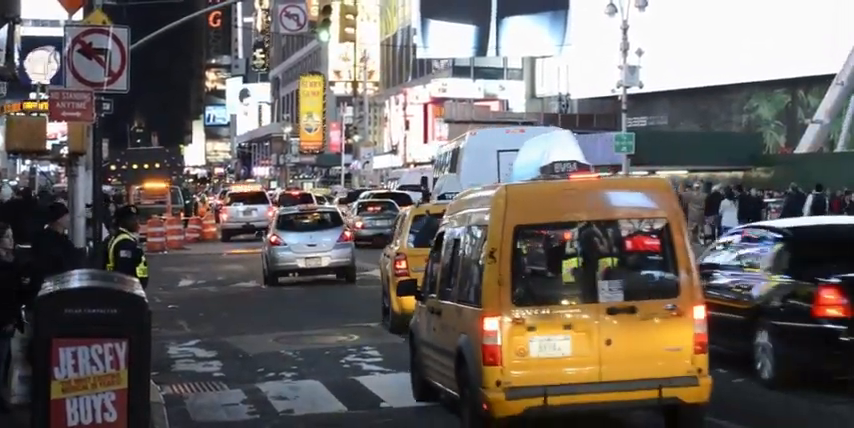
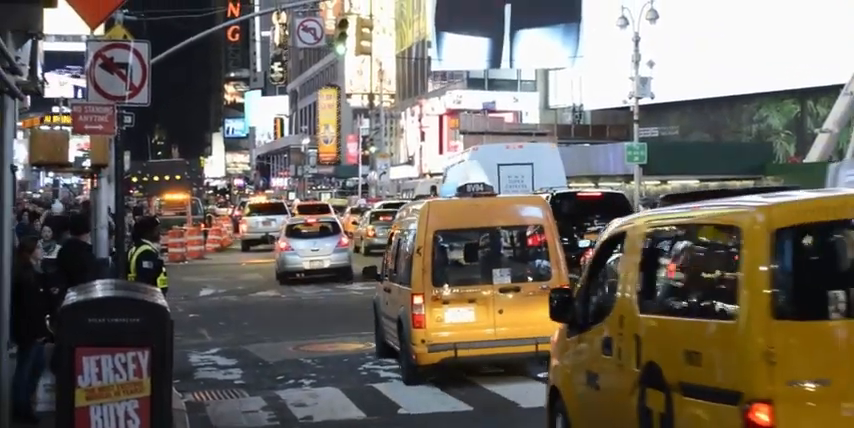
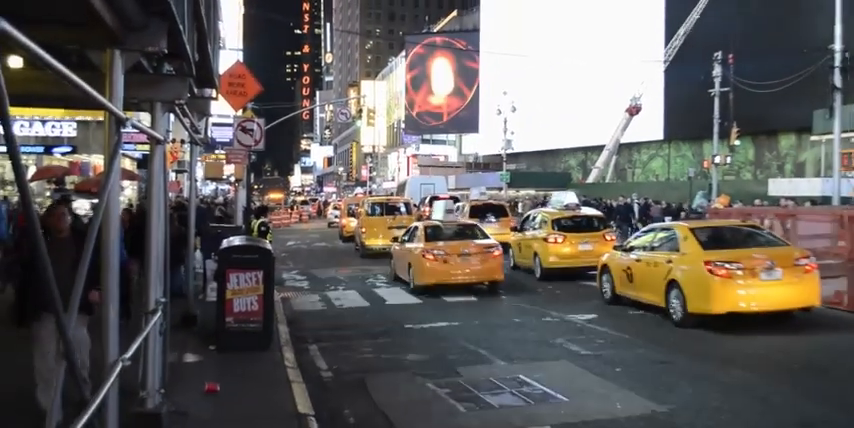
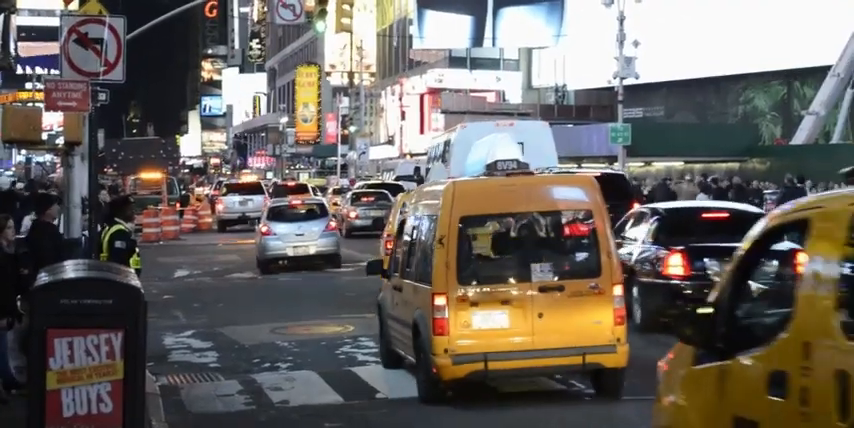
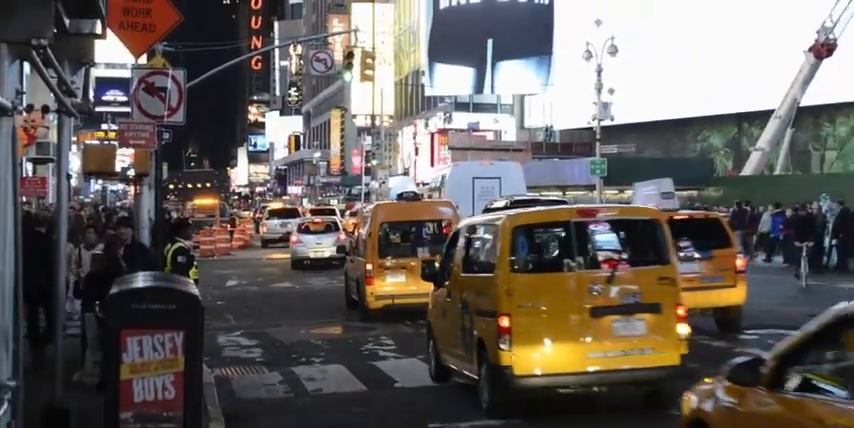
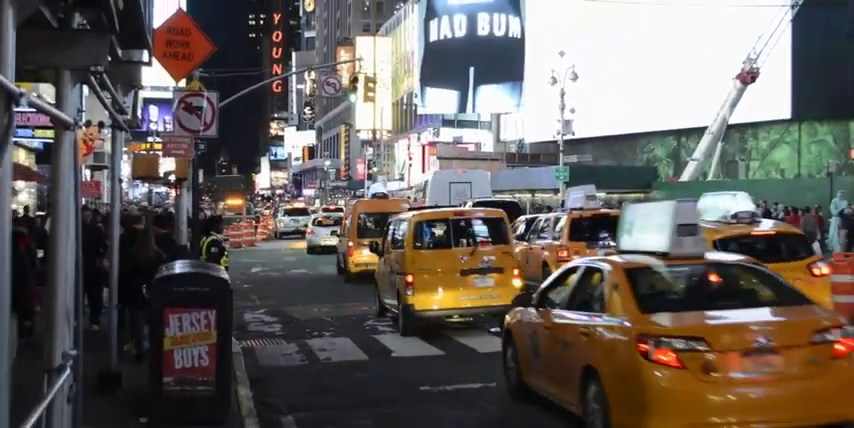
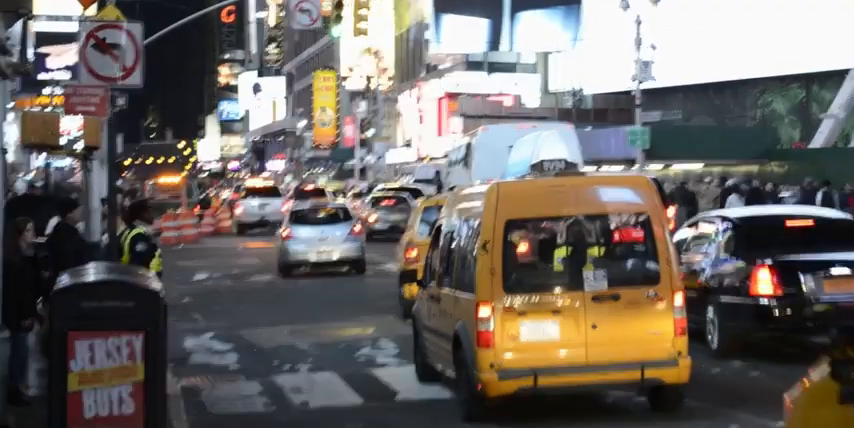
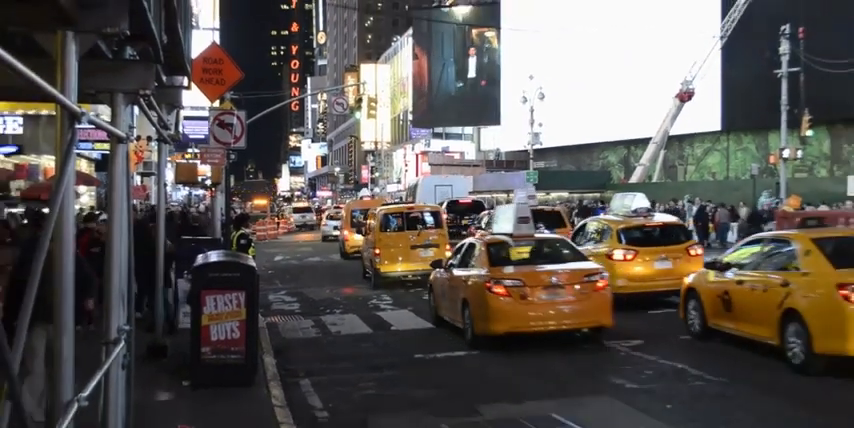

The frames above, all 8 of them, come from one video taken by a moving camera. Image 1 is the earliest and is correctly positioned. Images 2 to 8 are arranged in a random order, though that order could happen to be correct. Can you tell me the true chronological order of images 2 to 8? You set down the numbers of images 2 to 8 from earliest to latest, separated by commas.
7, 4, 2, 5, 6, 8, 3
